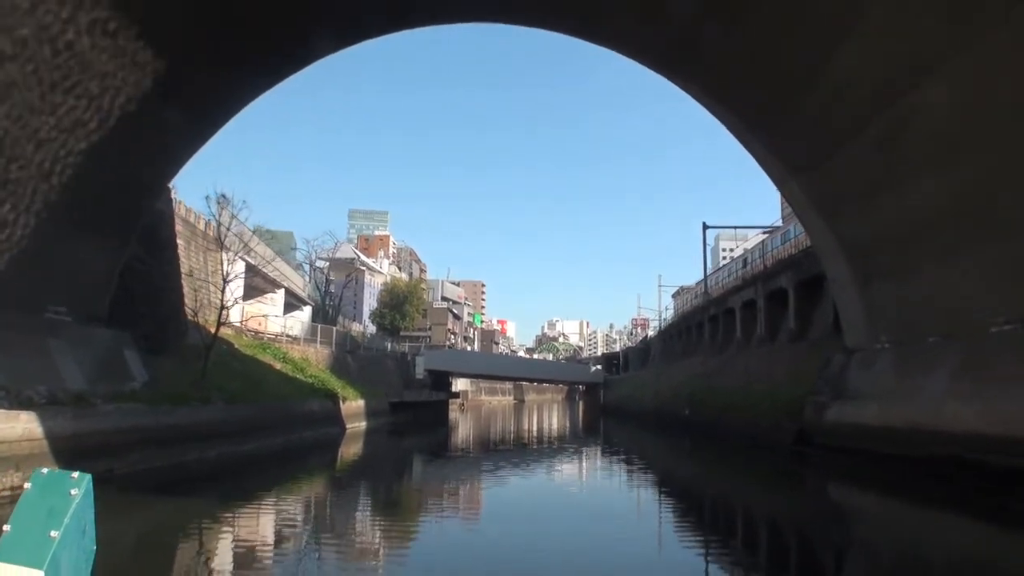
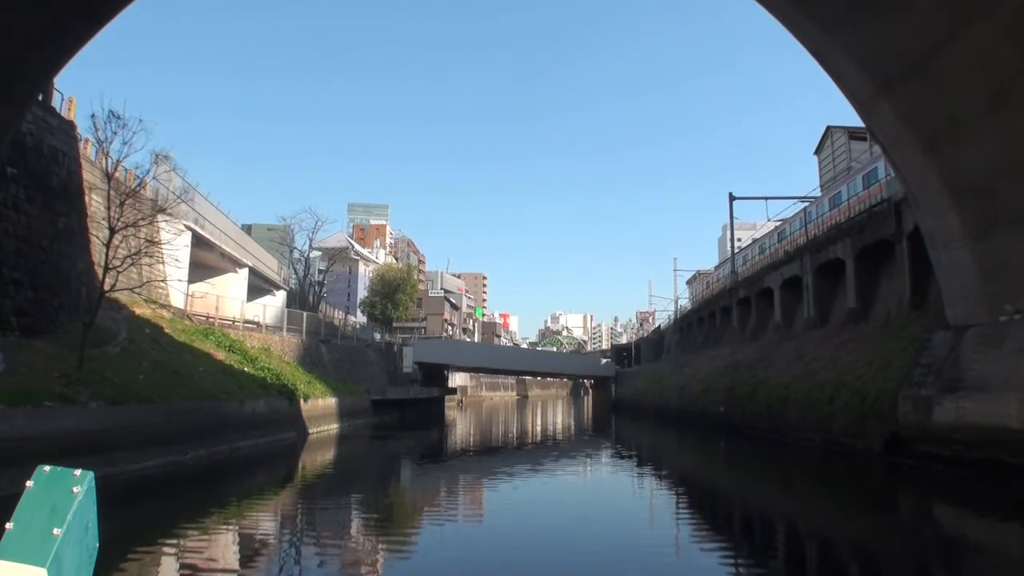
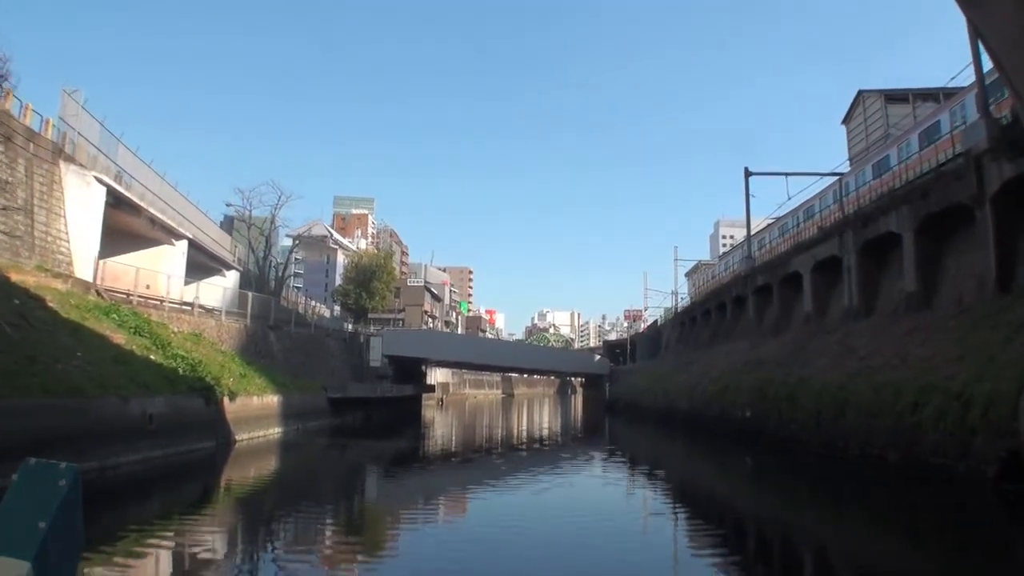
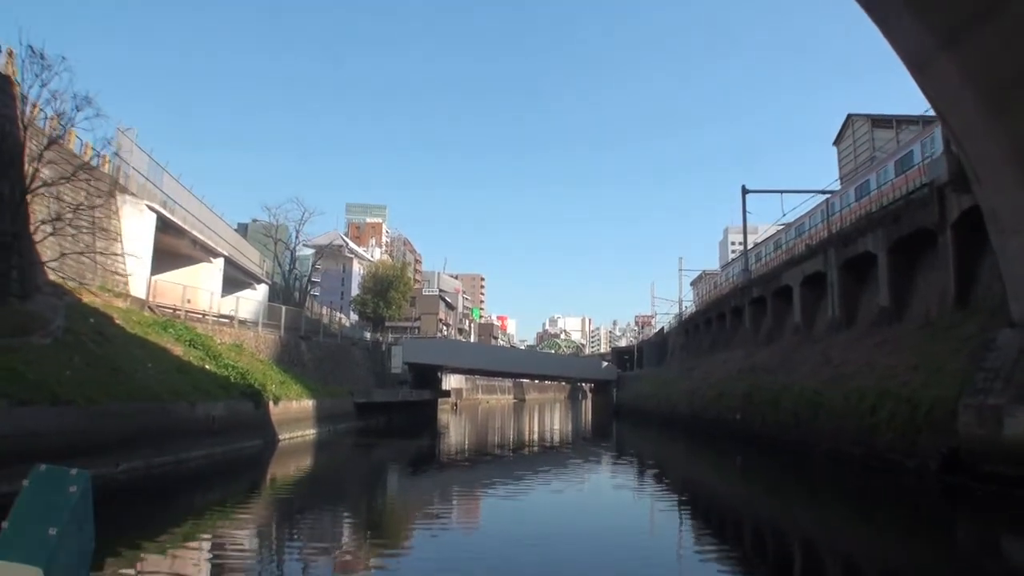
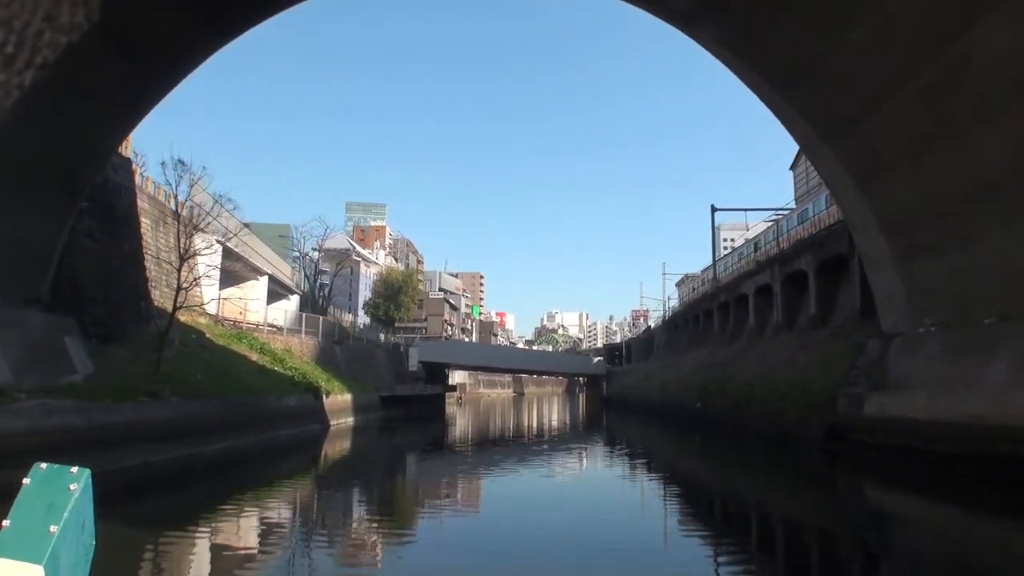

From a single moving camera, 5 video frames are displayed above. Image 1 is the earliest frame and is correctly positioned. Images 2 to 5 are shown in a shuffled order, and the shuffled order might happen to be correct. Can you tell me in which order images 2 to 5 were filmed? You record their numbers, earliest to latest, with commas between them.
5, 2, 4, 3
